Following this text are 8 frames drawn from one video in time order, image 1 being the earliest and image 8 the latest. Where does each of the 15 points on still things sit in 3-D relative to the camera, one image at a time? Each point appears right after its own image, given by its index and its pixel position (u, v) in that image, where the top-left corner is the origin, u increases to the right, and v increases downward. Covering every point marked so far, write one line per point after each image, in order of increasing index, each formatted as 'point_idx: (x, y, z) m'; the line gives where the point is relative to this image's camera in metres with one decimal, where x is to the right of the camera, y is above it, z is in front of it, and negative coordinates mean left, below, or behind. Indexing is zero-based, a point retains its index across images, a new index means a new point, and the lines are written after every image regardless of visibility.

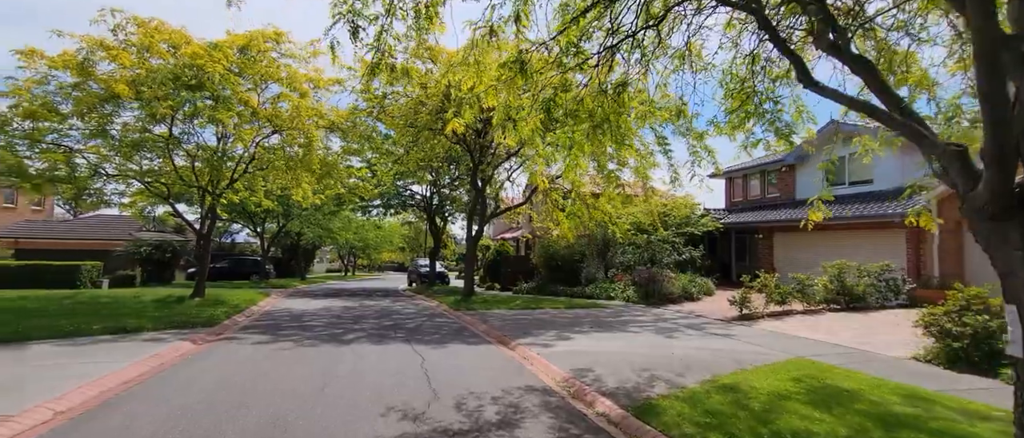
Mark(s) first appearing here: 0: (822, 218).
0: (+4.1, 0.0, +6.5) m
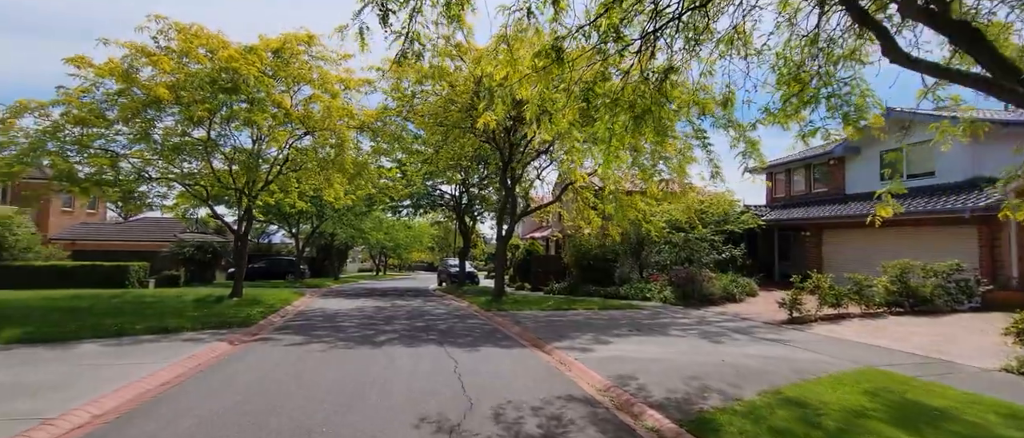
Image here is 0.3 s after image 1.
0: (+4.6, +0.1, +5.9) m
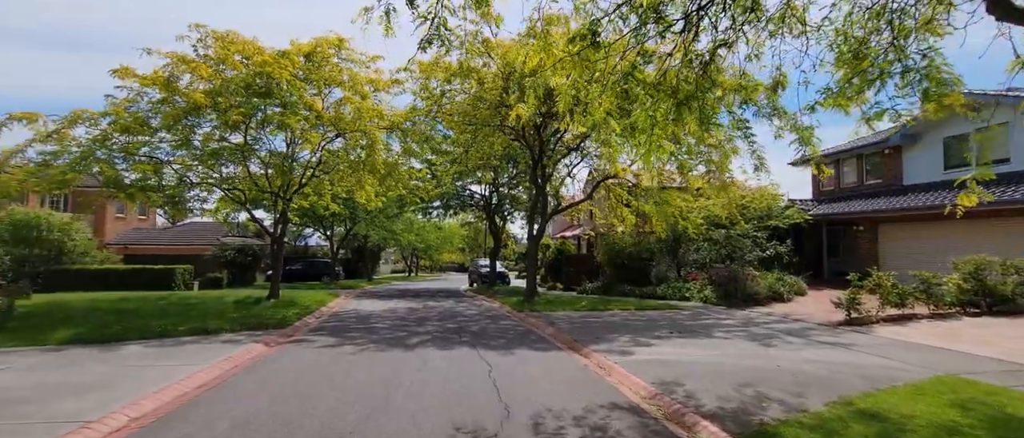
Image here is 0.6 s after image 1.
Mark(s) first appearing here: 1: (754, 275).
0: (+5.0, +0.2, +5.2) m
1: (+7.4, -1.7, +14.8) m
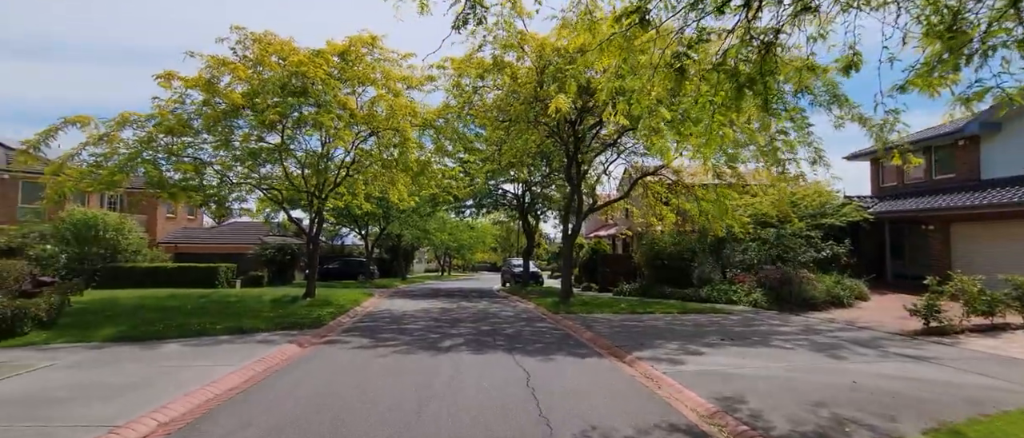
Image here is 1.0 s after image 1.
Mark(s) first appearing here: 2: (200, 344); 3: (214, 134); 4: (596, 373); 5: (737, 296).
0: (+5.4, +0.2, +4.4) m
1: (+8.4, -1.7, +13.7) m
2: (-6.5, -2.6, +10.2) m
3: (-9.2, +2.6, +15.0) m
4: (+1.4, -2.5, +8.0) m
5: (+7.4, -2.6, +16.0) m
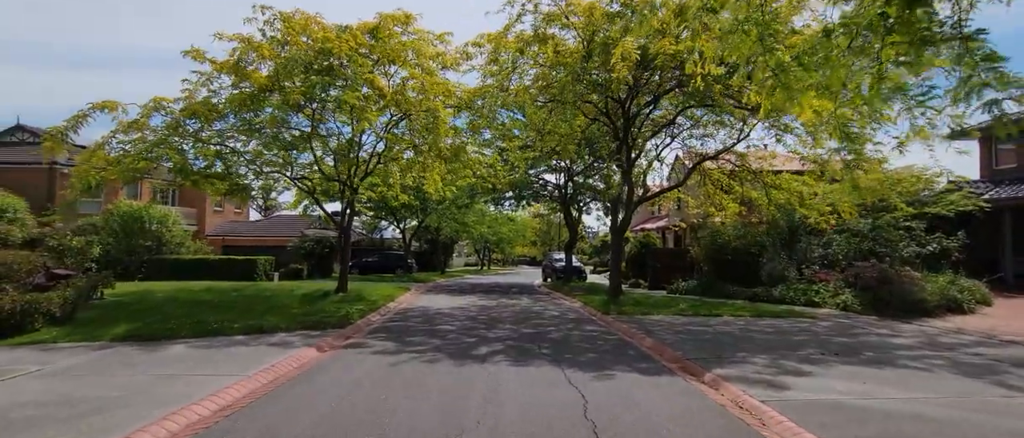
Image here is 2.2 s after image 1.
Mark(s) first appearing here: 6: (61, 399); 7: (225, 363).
0: (+5.8, +0.4, +2.4) m
1: (+9.6, -1.4, +11.5) m
2: (-5.6, -2.4, +9.1) m
3: (-7.9, +2.9, +14.1) m
4: (+2.0, -2.3, +6.3) m
5: (+8.7, -2.2, +13.8) m
6: (-5.5, -2.2, +5.9) m
7: (-4.9, -2.4, +8.3) m
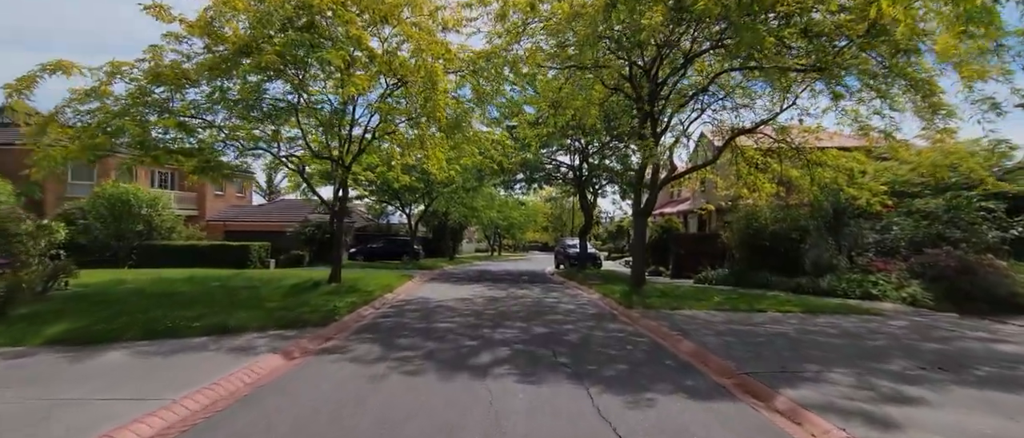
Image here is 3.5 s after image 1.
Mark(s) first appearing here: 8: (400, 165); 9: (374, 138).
0: (+5.8, +0.6, +0.4) m
1: (+9.7, -1.0, +9.5) m
2: (-5.5, -2.0, +7.5) m
3: (-7.7, +3.3, +12.4) m
4: (+2.1, -2.0, +4.5) m
5: (+9.0, -1.7, +11.8) m
6: (-5.5, -2.0, +4.4) m
7: (-4.8, -2.1, +6.7) m
8: (-4.3, +2.1, +18.8) m
9: (-4.6, +2.7, +15.7) m
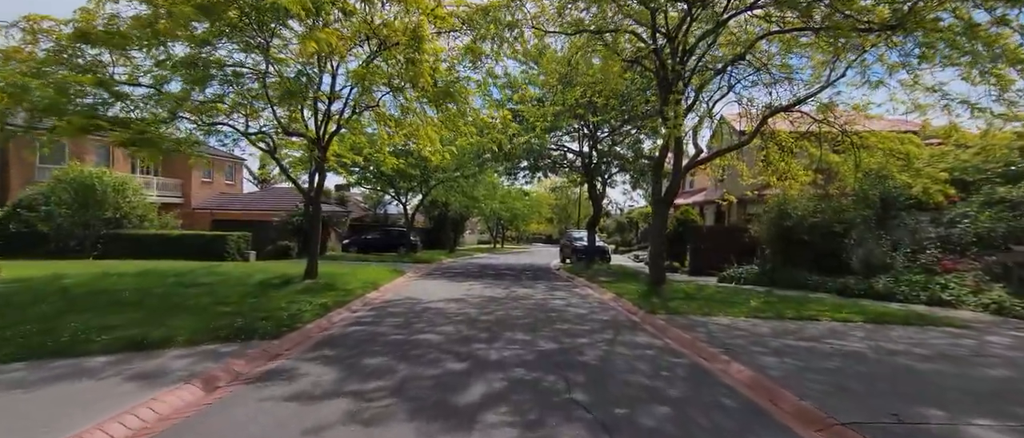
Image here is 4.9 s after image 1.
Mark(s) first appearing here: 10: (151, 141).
0: (+5.7, +0.6, -1.6) m
1: (+9.7, -0.8, +7.5) m
2: (-5.5, -1.8, +5.6) m
3: (-7.6, +3.7, +10.5) m
4: (+2.1, -1.9, +2.6) m
5: (+9.0, -1.6, +9.8) m
6: (-5.5, -1.8, +2.5) m
7: (-4.8, -1.9, +4.8) m
8: (-4.3, +2.5, +16.8) m
9: (-4.6, +3.1, +13.8) m
10: (-7.4, +1.6, +9.9) m
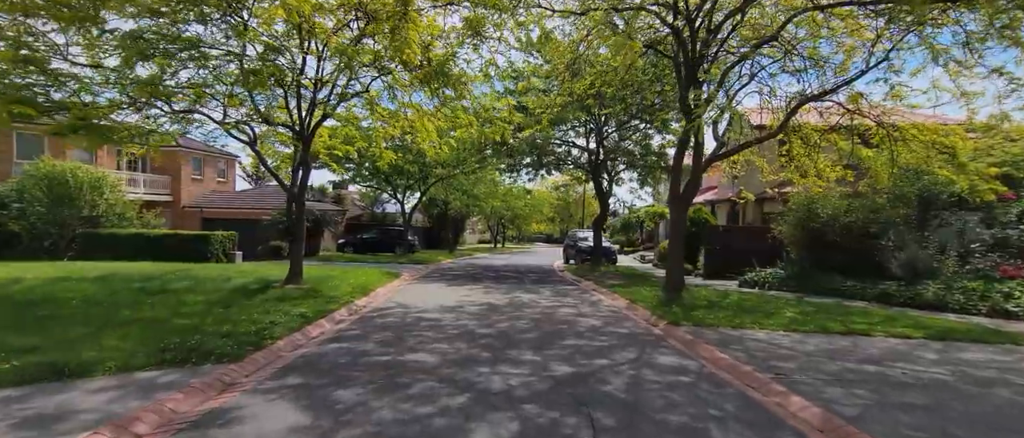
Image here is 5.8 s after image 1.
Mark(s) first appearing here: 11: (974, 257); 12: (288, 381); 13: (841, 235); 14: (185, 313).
0: (+5.8, +0.6, -2.8) m
1: (+9.8, -0.8, +6.2) m
2: (-5.4, -1.8, +4.4) m
3: (-7.5, +3.7, +9.2) m
4: (+2.2, -1.9, +1.3) m
5: (+9.1, -1.6, +8.6) m
6: (-5.4, -1.8, +1.2) m
7: (-4.7, -1.9, +3.5) m
8: (-4.1, +2.5, +15.6) m
9: (-4.4, +3.1, +12.5) m
10: (-7.3, +1.6, +8.6) m
11: (+11.5, -0.9, +12.6) m
12: (-2.6, -1.9, +5.8) m
13: (+9.5, -0.4, +14.5) m
14: (-5.8, -1.7, +8.7) m
